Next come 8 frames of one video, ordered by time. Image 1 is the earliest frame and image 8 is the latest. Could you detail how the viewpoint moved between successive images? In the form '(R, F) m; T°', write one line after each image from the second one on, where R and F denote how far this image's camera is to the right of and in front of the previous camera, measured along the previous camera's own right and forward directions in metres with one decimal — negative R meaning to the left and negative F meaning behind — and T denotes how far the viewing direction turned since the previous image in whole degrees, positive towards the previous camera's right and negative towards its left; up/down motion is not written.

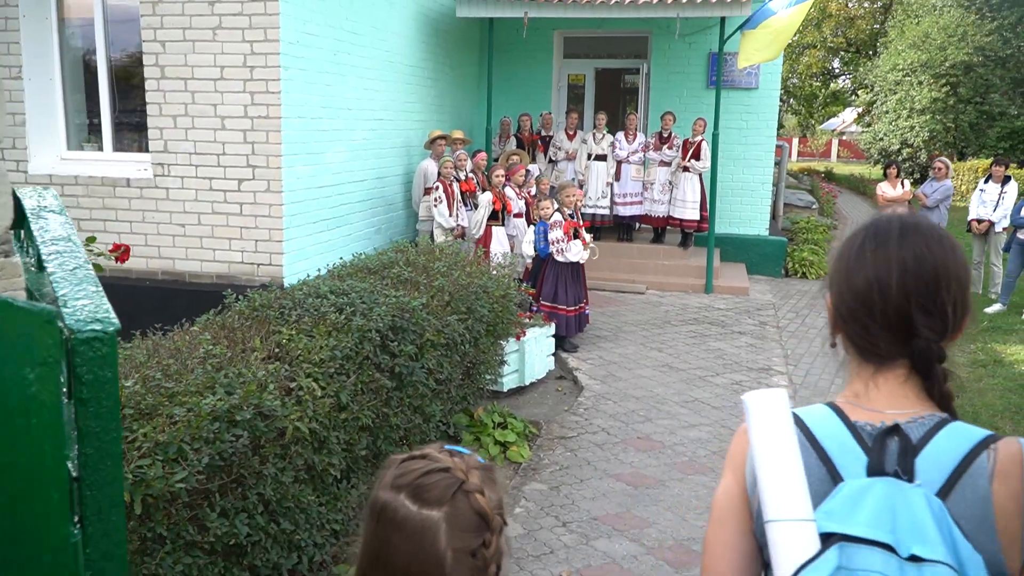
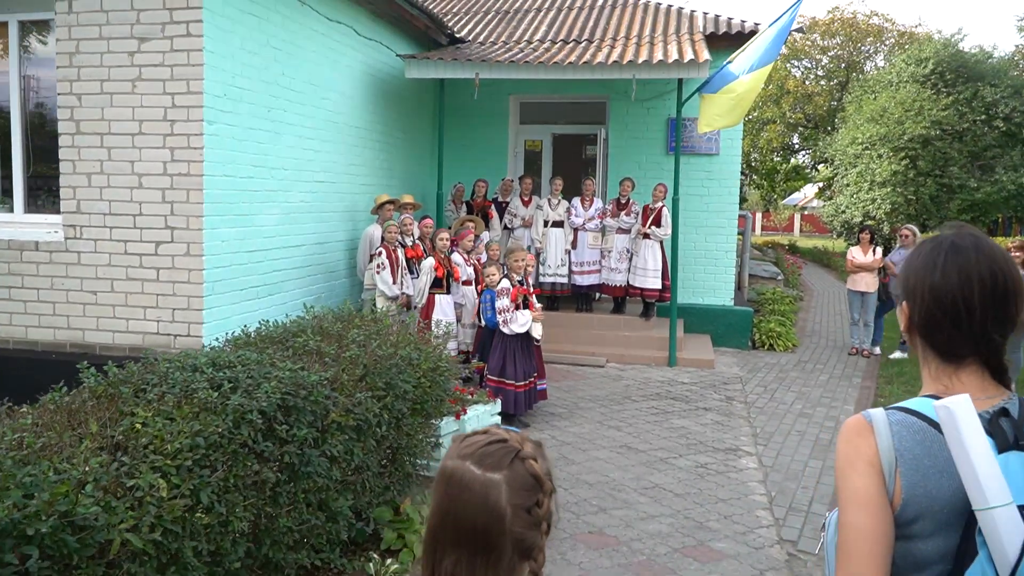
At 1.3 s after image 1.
(+0.2, +0.5) m; +2°
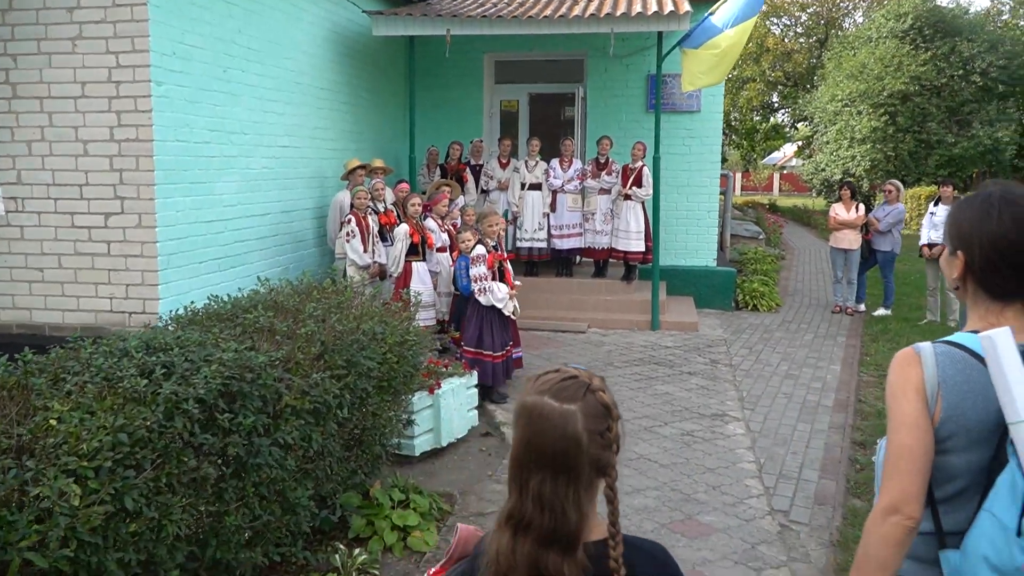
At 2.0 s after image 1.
(0.0, +0.3) m; +1°
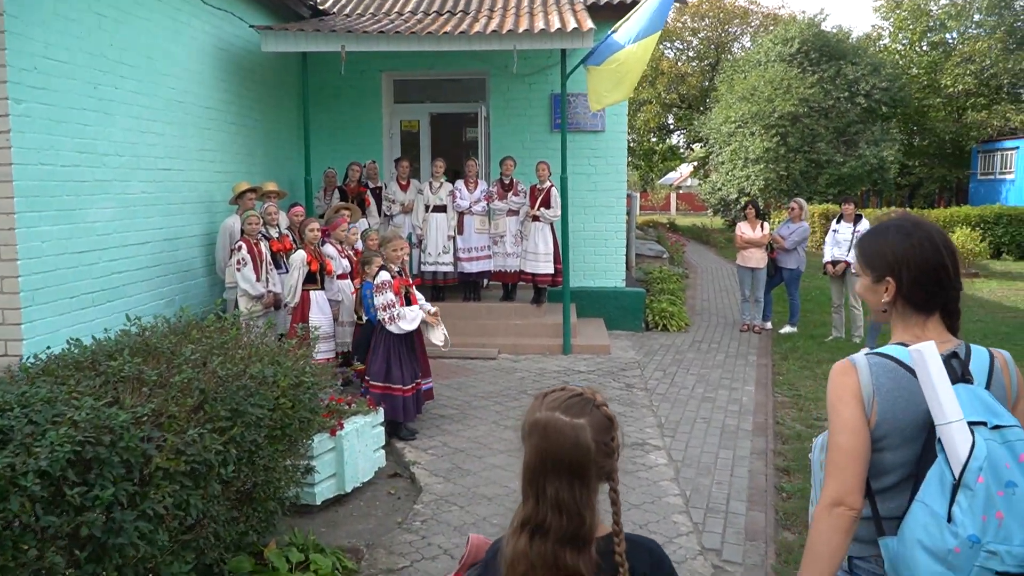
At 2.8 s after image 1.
(0.0, +0.3) m; +7°
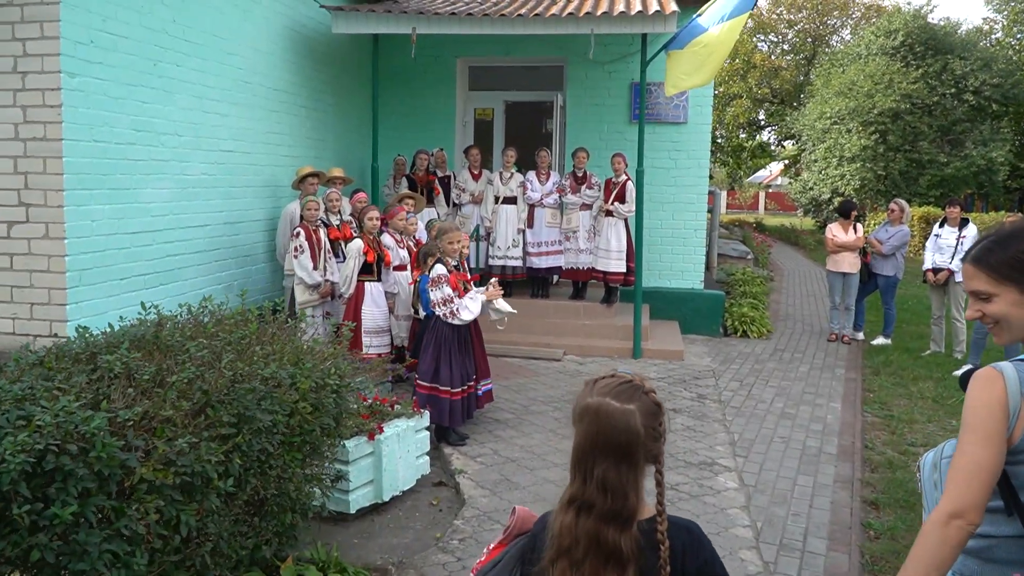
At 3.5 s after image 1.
(+0.1, +0.4) m; -6°
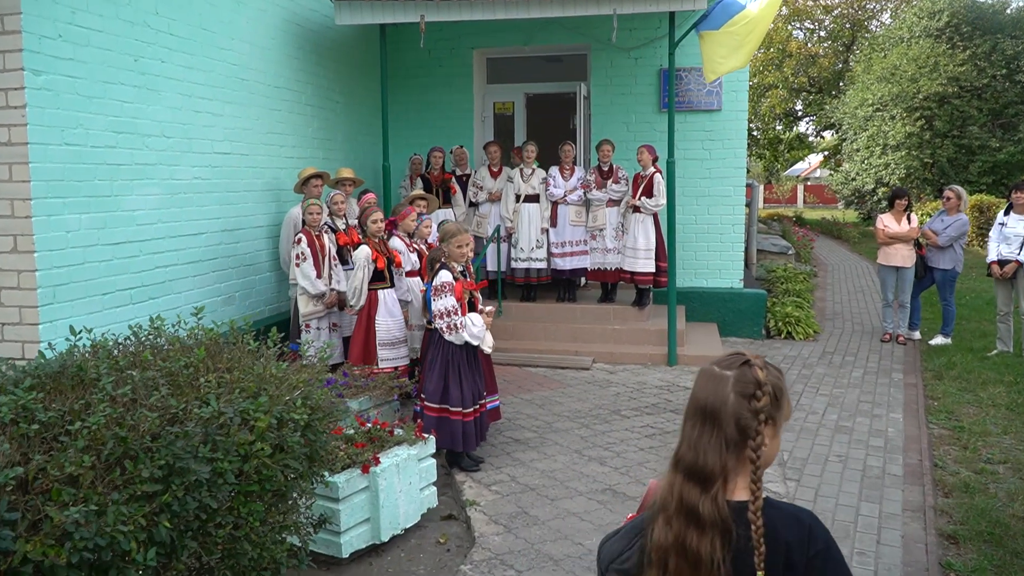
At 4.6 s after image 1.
(+0.1, +0.5) m; -2°
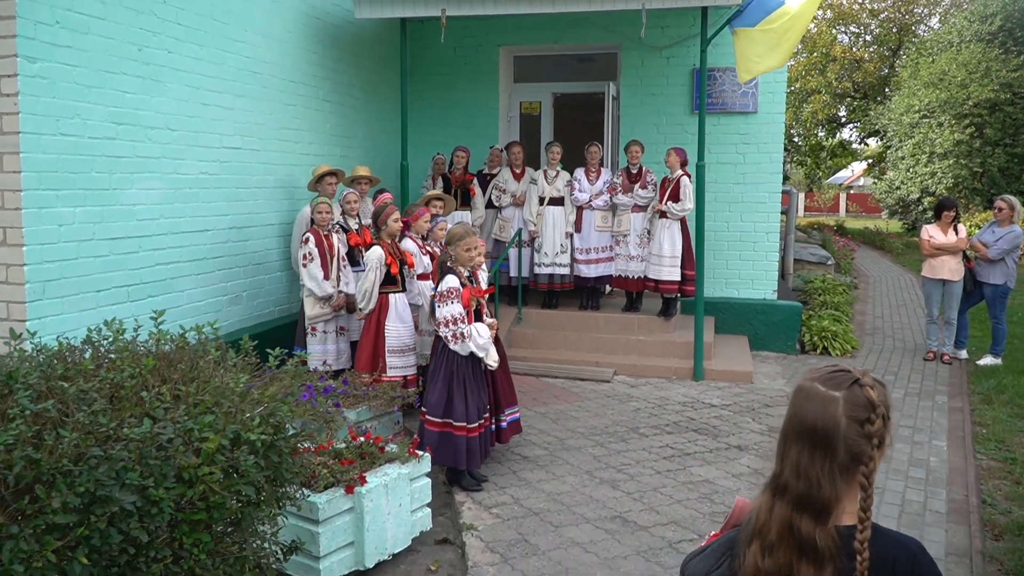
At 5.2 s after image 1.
(+0.1, +0.3) m; -2°
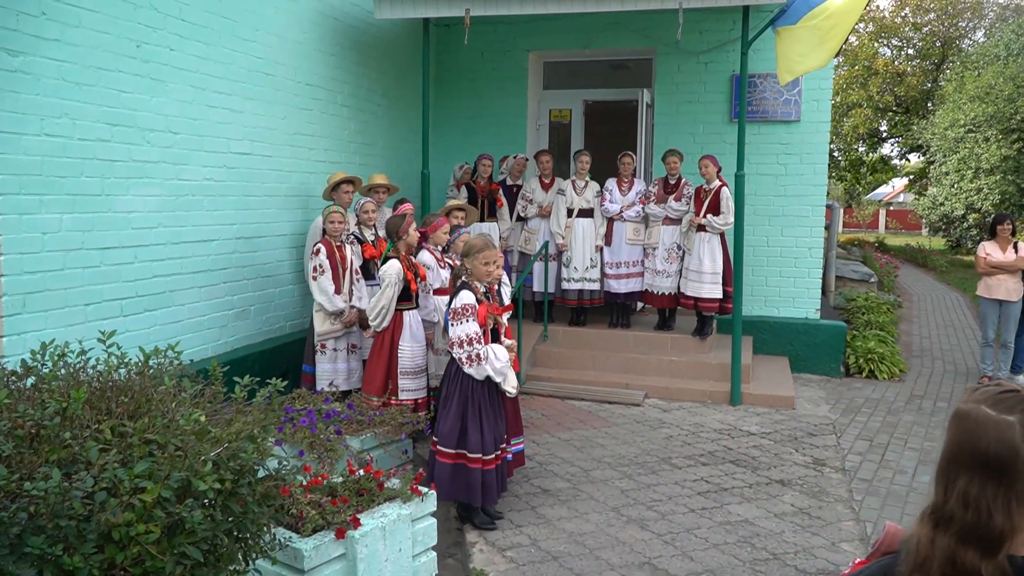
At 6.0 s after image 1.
(+0.1, +0.4) m; -2°
